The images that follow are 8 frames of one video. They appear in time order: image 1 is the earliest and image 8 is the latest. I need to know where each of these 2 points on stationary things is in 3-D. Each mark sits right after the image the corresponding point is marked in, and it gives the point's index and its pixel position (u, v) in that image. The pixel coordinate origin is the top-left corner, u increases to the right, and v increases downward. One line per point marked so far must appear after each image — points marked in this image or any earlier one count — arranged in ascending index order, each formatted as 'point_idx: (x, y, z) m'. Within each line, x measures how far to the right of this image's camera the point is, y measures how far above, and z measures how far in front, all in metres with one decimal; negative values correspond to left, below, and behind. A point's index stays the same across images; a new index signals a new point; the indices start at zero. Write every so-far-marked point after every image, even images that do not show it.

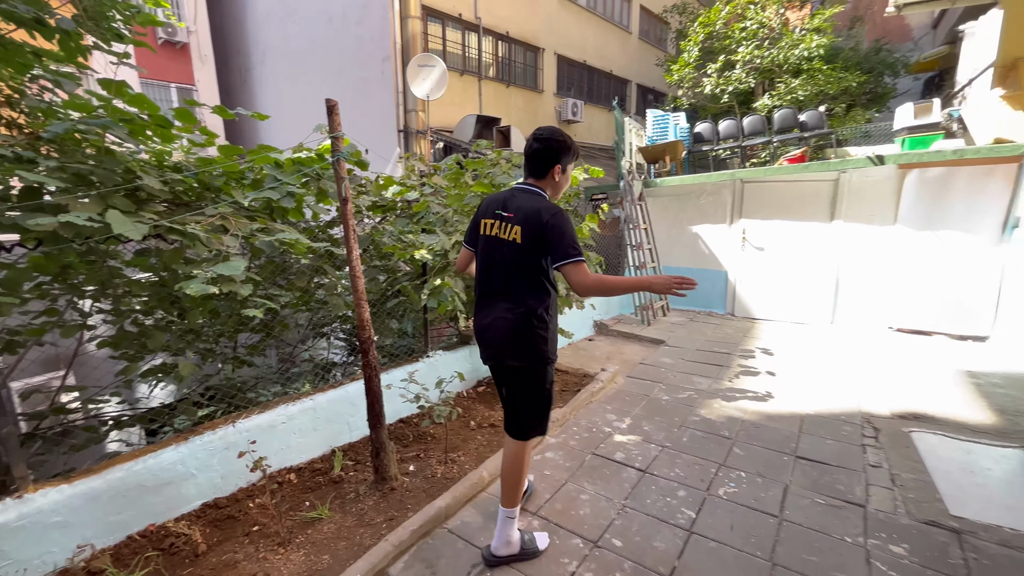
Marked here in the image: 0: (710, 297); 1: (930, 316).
0: (+2.6, -0.1, +6.0) m
1: (+4.3, -0.3, +4.8) m
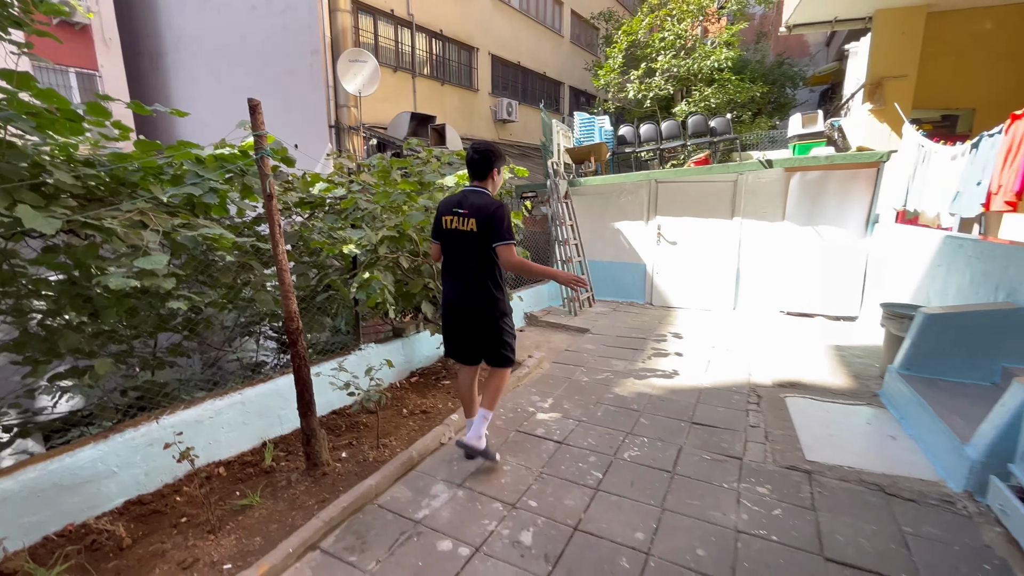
0: (+1.7, 0.0, +6.5) m
1: (+3.6, -0.1, +5.5) m
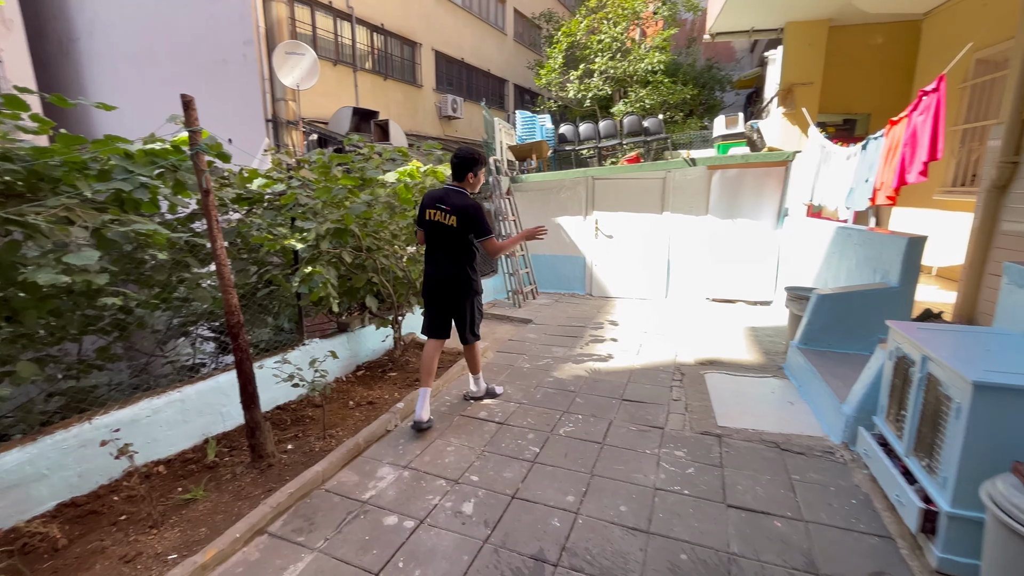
0: (+0.9, +0.1, +6.8) m
1: (+2.9, 0.0, +6.0) m
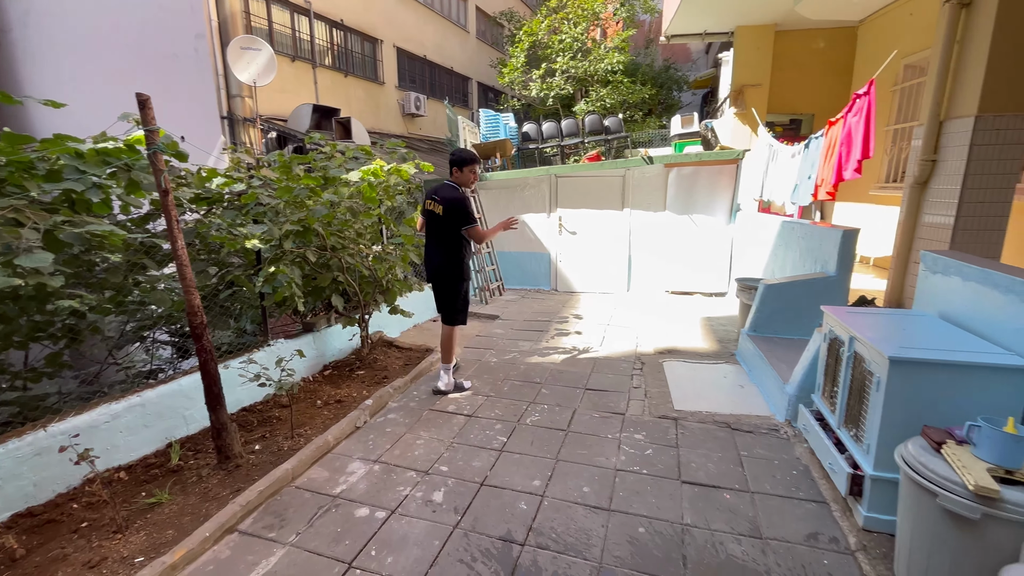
0: (+0.4, +0.2, +7.0) m
1: (+2.4, +0.1, +6.3) m
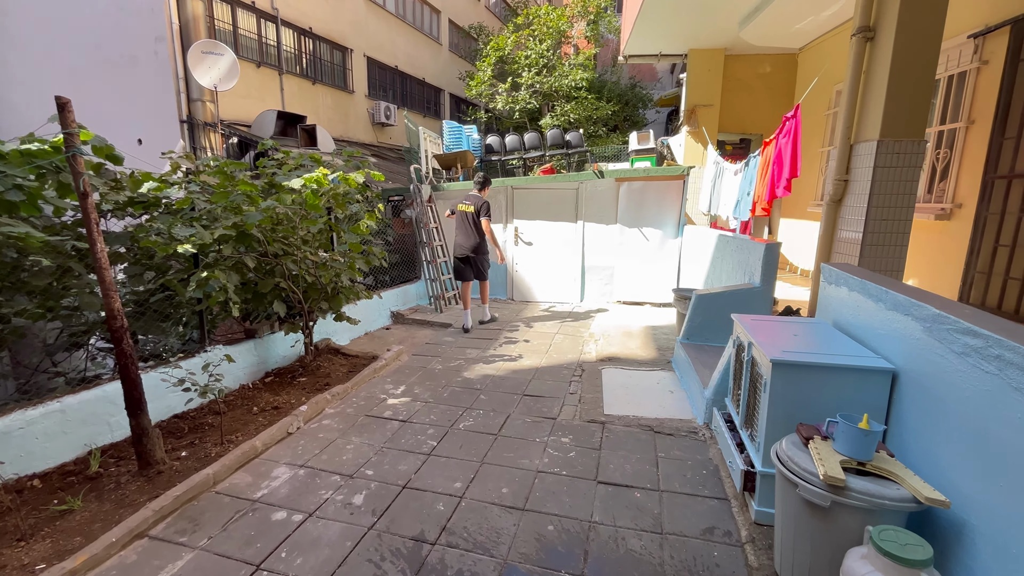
0: (-0.3, 0.0, +7.1) m
1: (+1.8, 0.0, +6.5) m
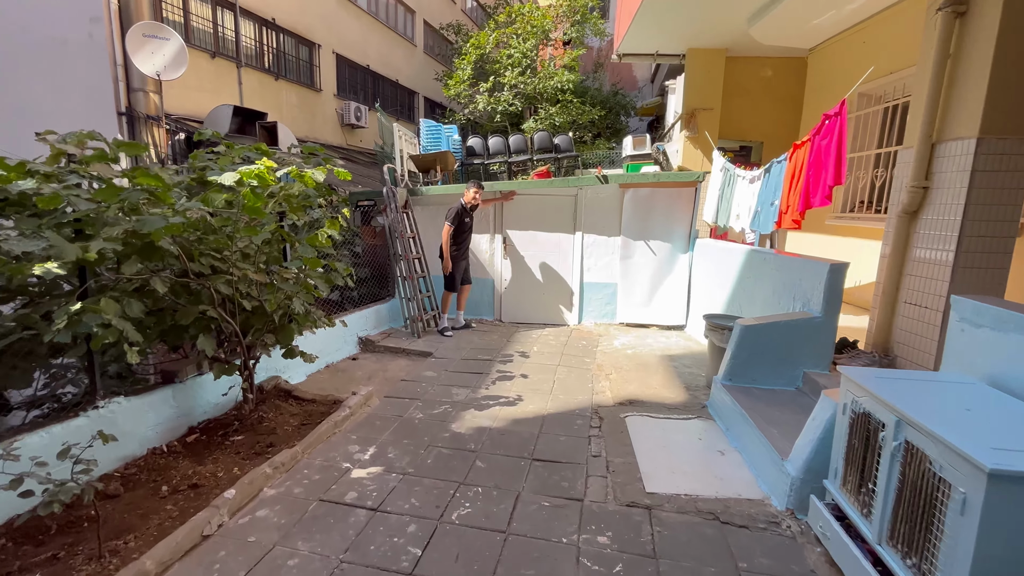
0: (-0.4, -0.2, +6.2) m
1: (+1.7, -0.3, +5.8) m
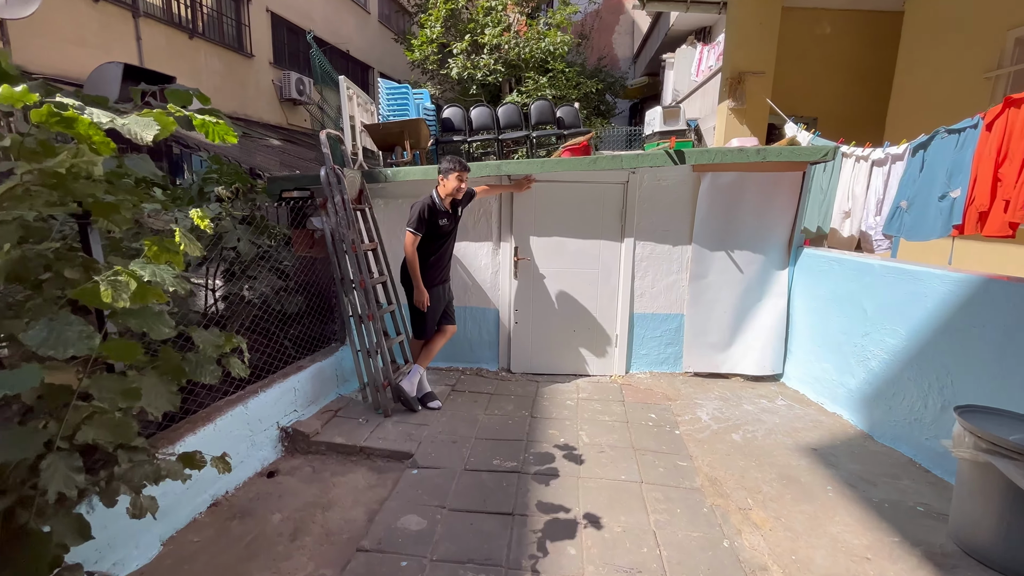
0: (-0.3, -0.5, +4.1) m
1: (+1.8, -0.6, +3.9) m
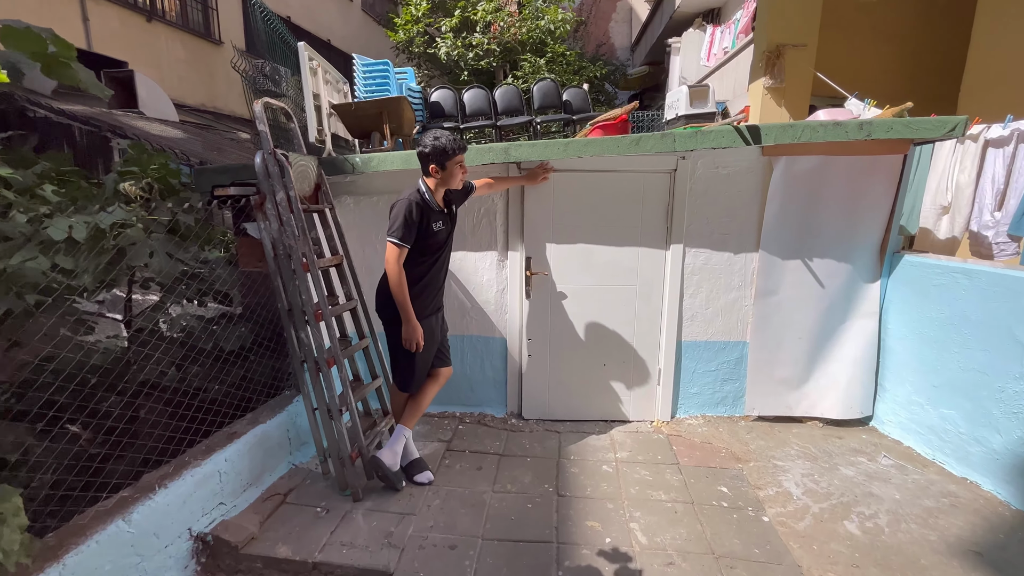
0: (-0.3, -0.7, +3.2) m
1: (+1.9, -0.7, +3.0) m
